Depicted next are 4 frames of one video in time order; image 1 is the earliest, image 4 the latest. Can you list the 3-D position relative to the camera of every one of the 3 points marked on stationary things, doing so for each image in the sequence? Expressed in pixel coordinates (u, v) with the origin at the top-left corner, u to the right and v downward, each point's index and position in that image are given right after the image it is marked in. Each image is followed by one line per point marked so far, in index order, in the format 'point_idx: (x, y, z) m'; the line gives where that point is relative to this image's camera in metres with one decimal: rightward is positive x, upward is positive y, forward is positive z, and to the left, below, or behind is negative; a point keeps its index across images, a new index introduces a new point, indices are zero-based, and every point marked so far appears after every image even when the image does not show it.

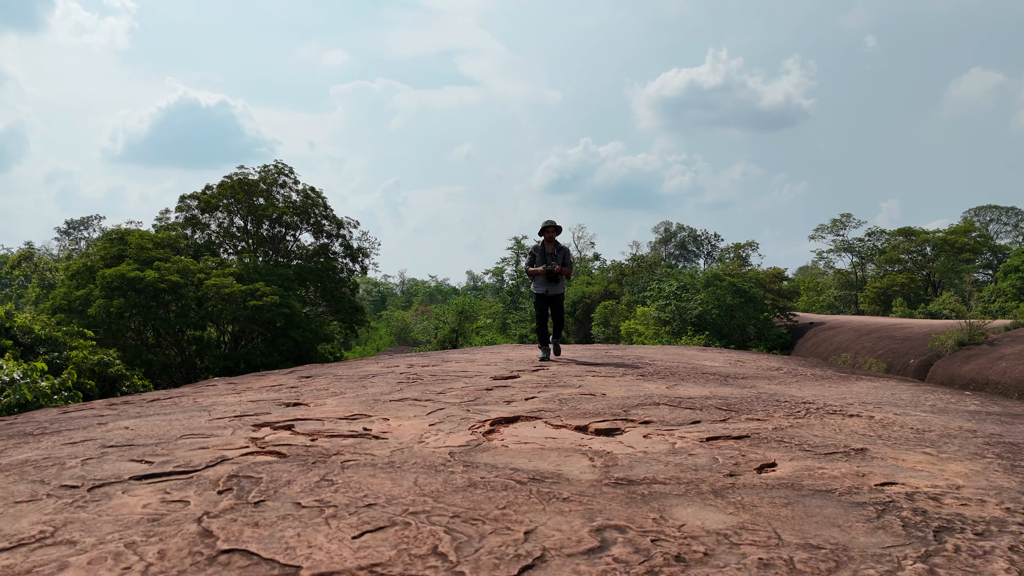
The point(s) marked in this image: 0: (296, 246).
0: (-7.9, +1.5, +19.8) m
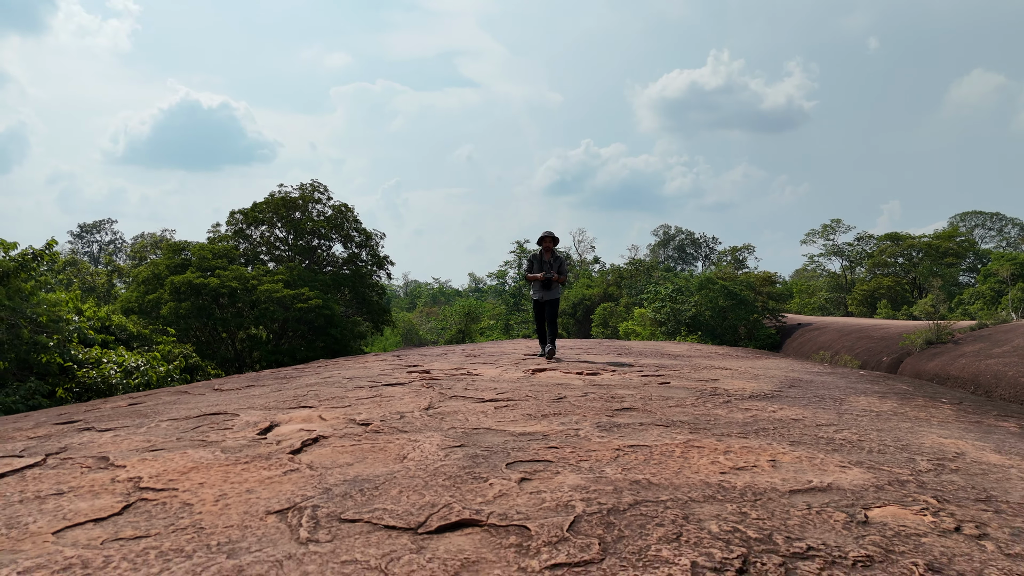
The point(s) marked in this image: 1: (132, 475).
0: (-7.6, +1.3, +22.4) m
1: (-1.7, -0.8, +2.4) m
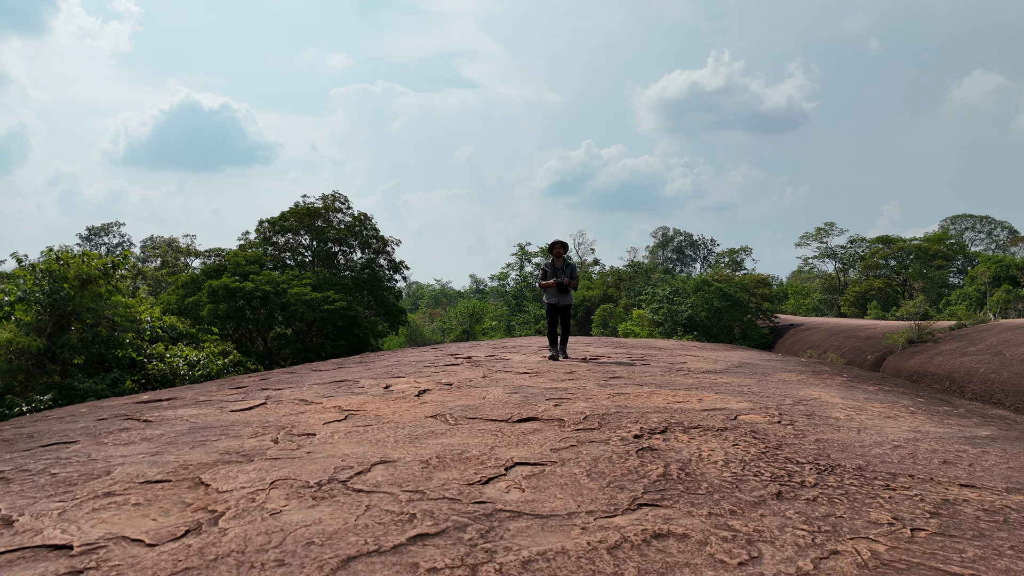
0: (-7.3, +1.2, +24.2) m
1: (-1.4, -0.9, +4.2) m
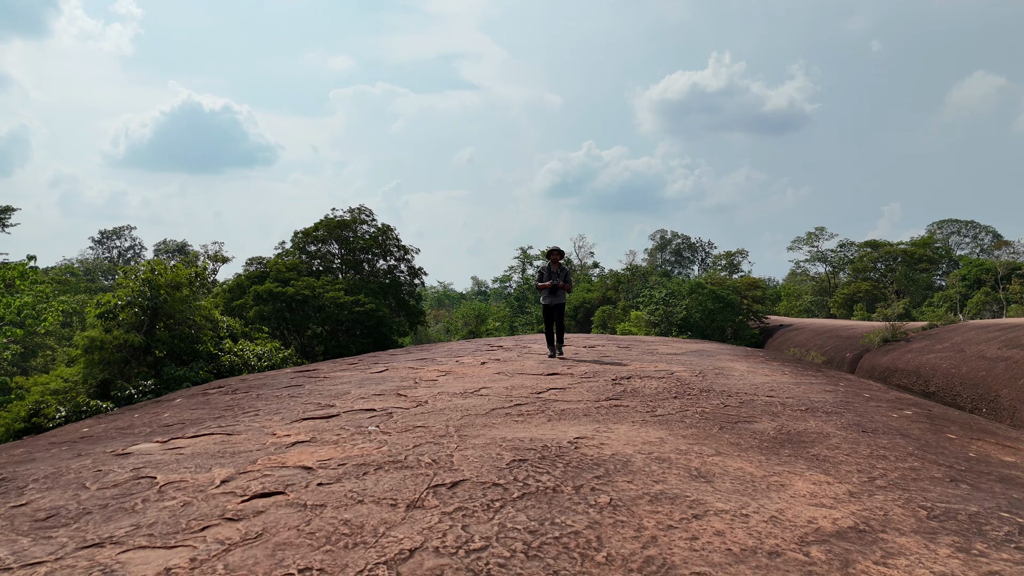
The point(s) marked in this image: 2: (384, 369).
0: (-6.9, +1.0, +26.9) m
1: (-1.0, -1.0, +6.9) m
2: (-1.7, -1.1, +7.1) m
